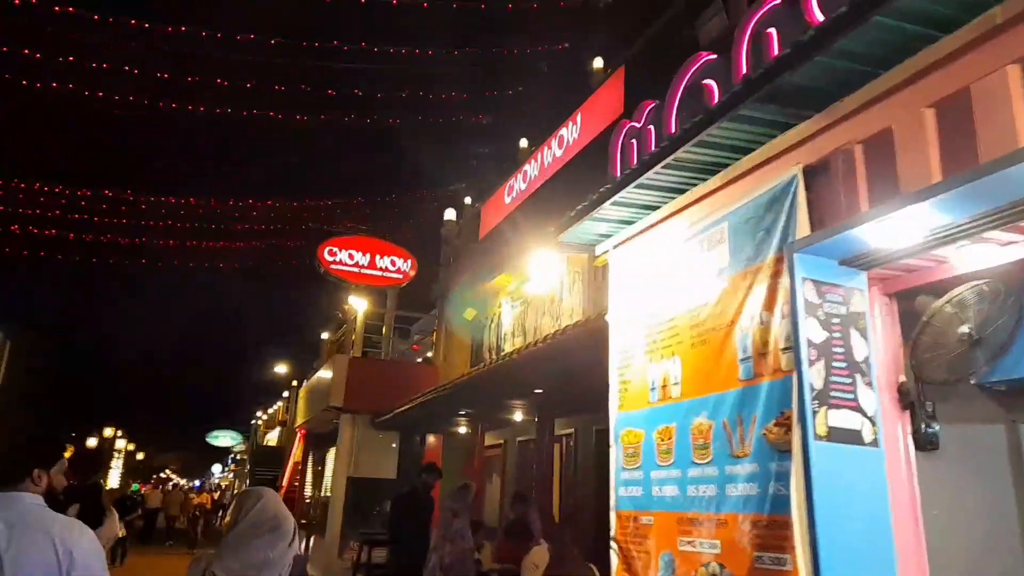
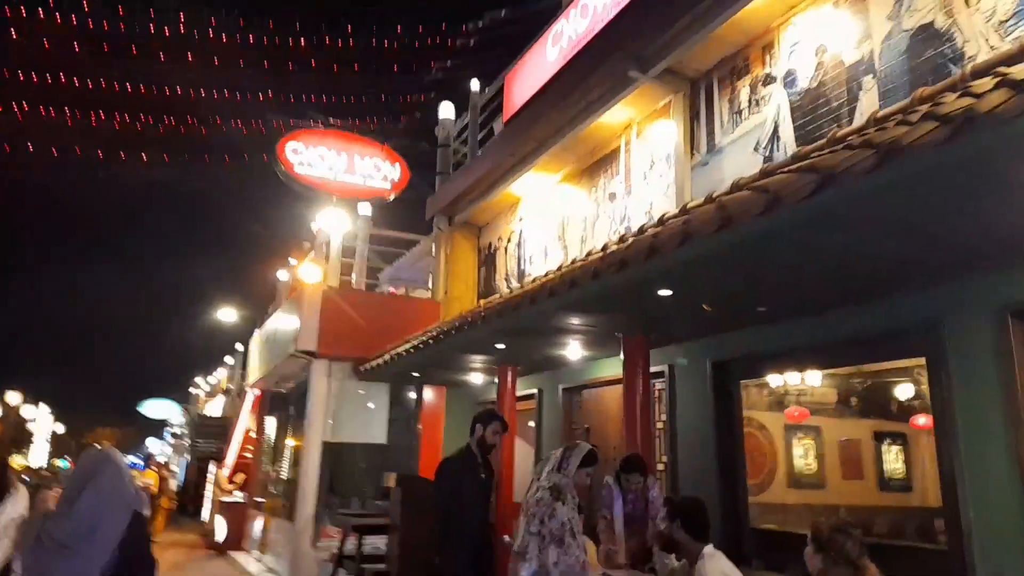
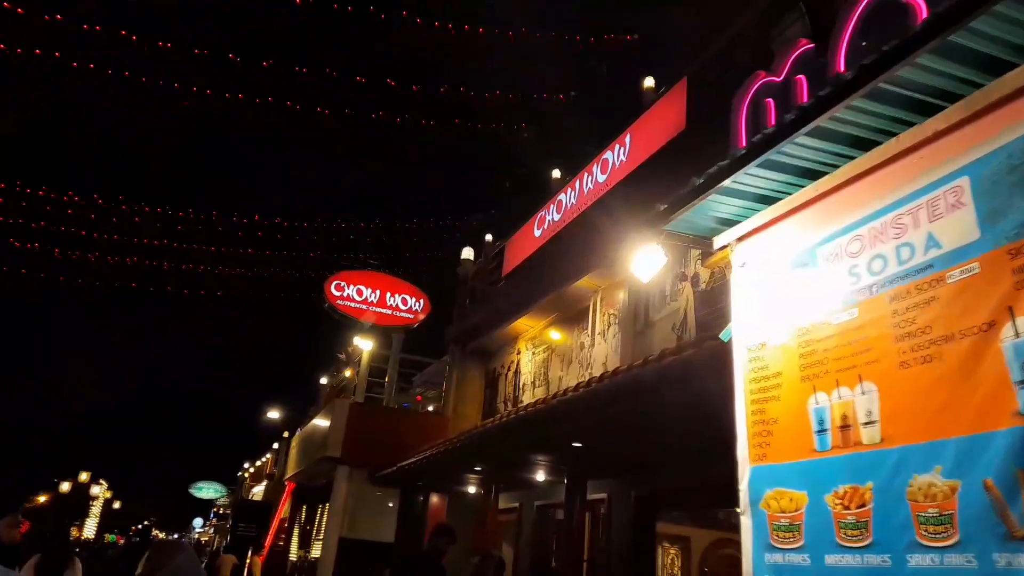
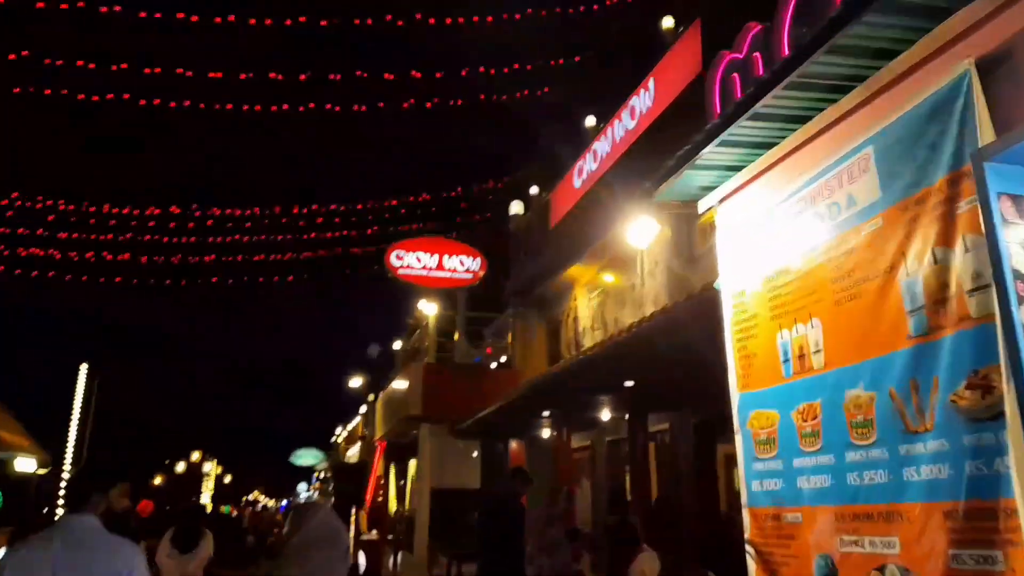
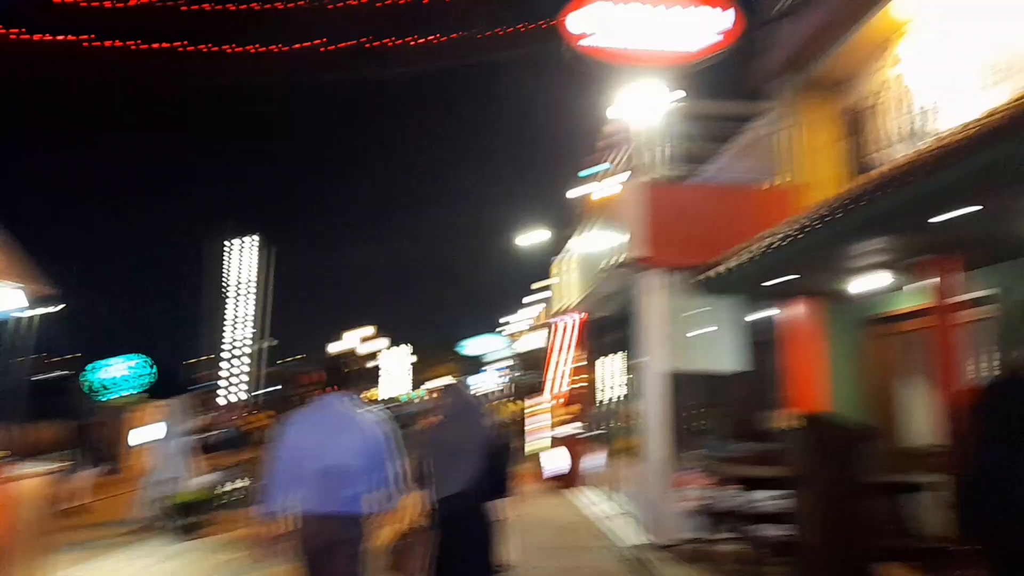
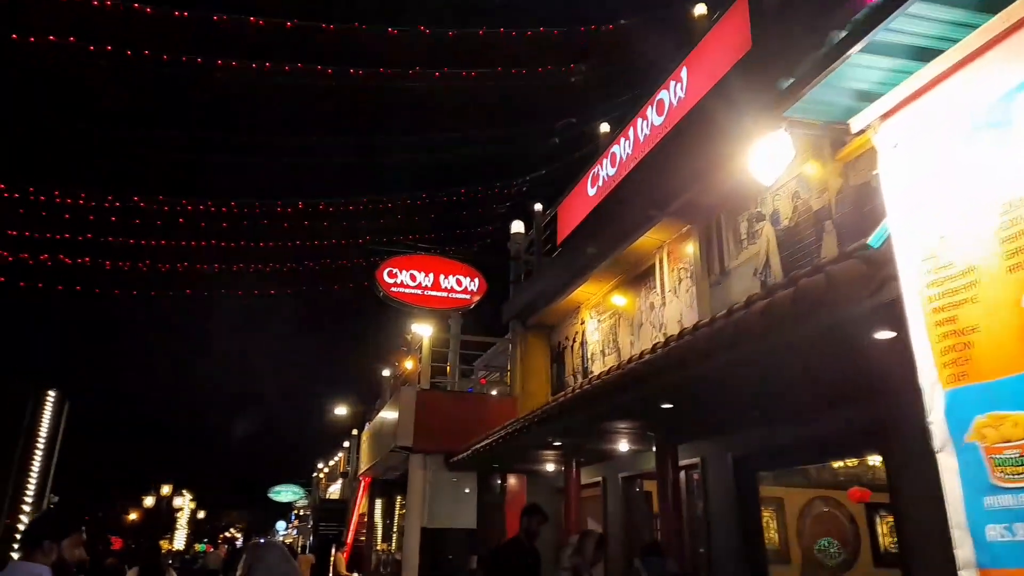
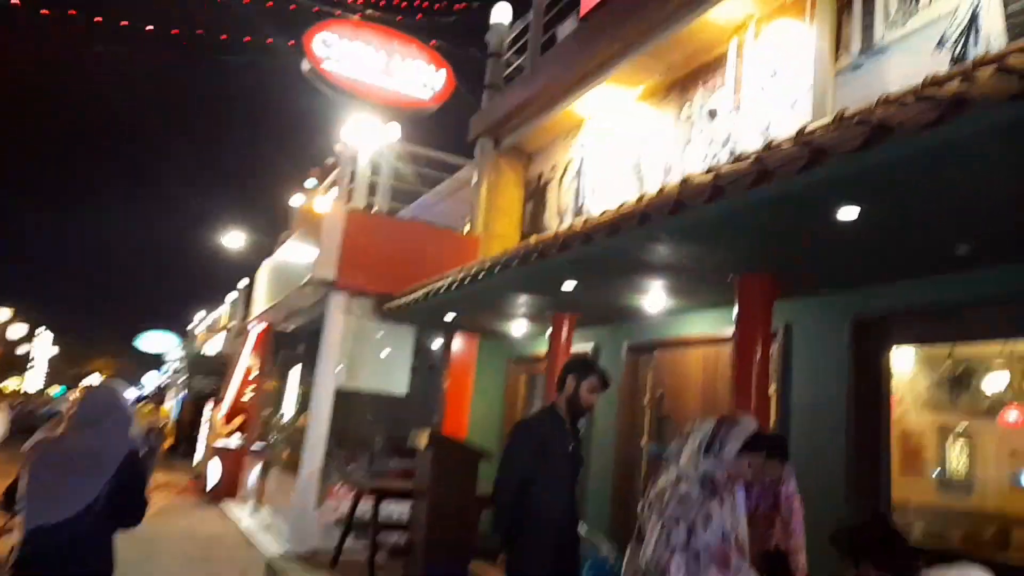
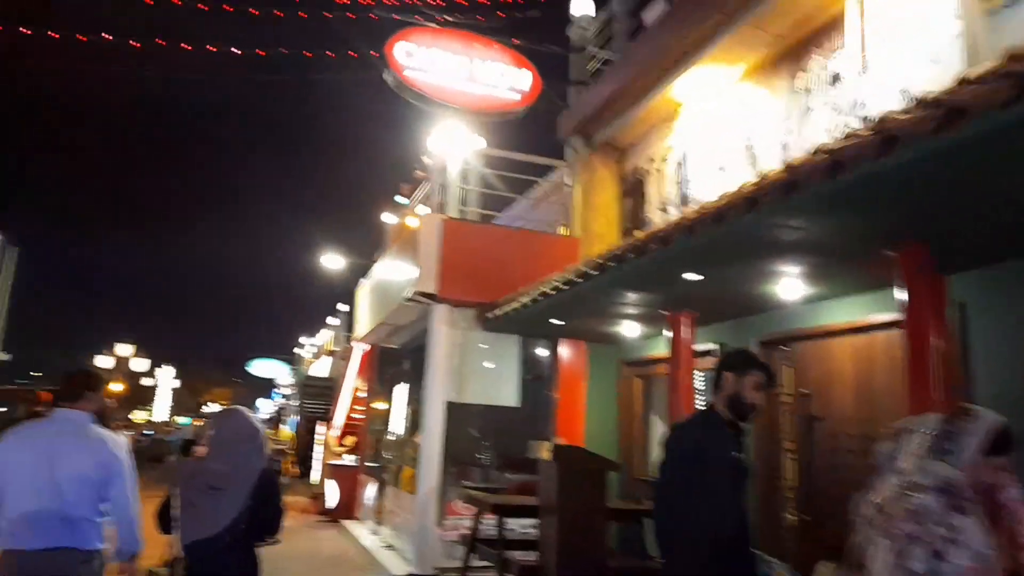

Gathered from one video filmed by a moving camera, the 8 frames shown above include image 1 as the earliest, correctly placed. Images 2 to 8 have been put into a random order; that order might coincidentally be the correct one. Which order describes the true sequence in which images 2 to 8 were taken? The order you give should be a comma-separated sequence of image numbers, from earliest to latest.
4, 3, 6, 2, 7, 8, 5
